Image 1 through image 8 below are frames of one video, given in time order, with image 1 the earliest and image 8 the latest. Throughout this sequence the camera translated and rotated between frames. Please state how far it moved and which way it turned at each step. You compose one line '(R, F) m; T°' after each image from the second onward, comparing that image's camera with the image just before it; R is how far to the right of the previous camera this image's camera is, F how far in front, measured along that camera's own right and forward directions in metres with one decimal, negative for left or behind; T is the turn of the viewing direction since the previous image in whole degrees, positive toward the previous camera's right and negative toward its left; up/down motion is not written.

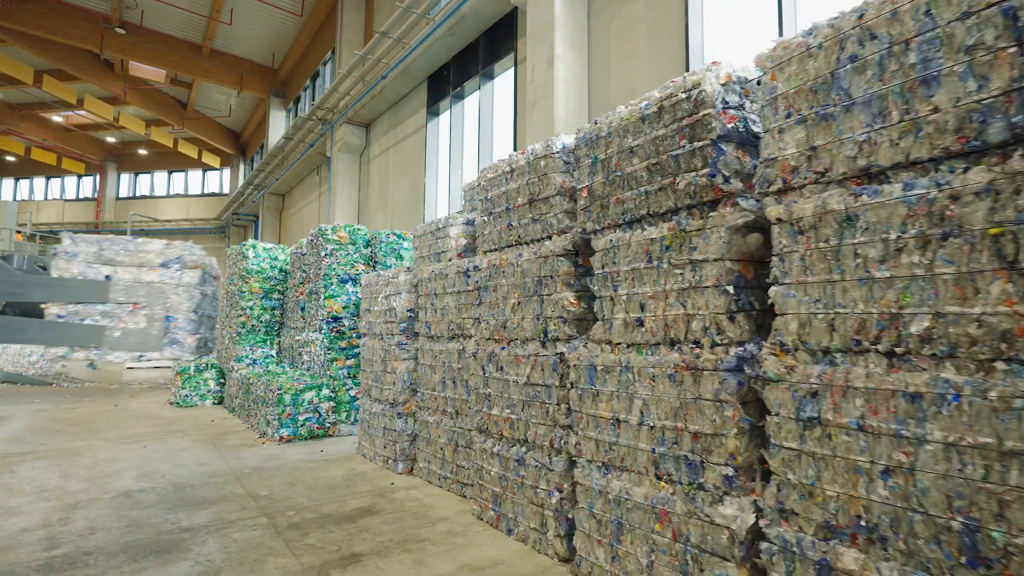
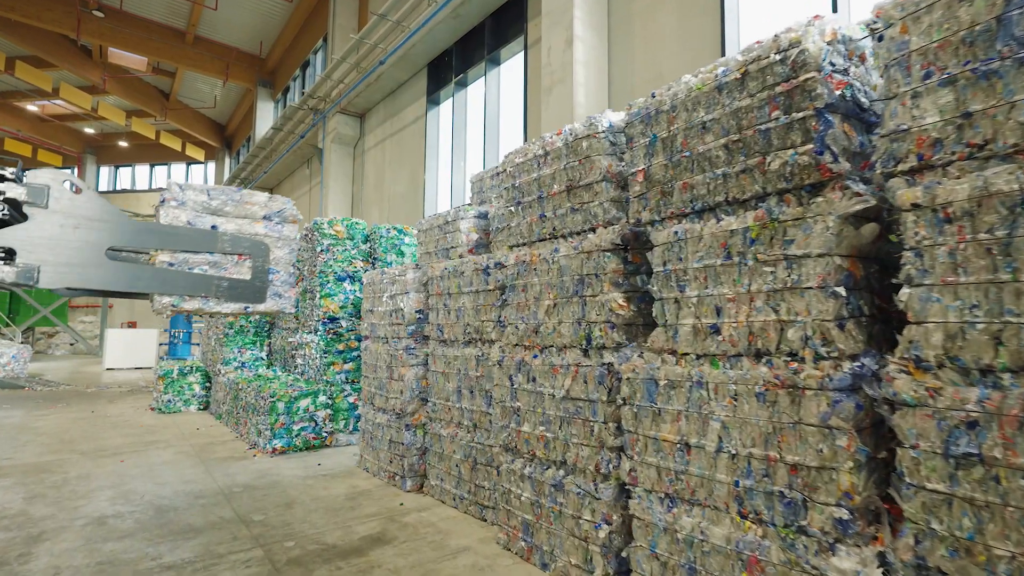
(-0.3, +0.5) m; +1°
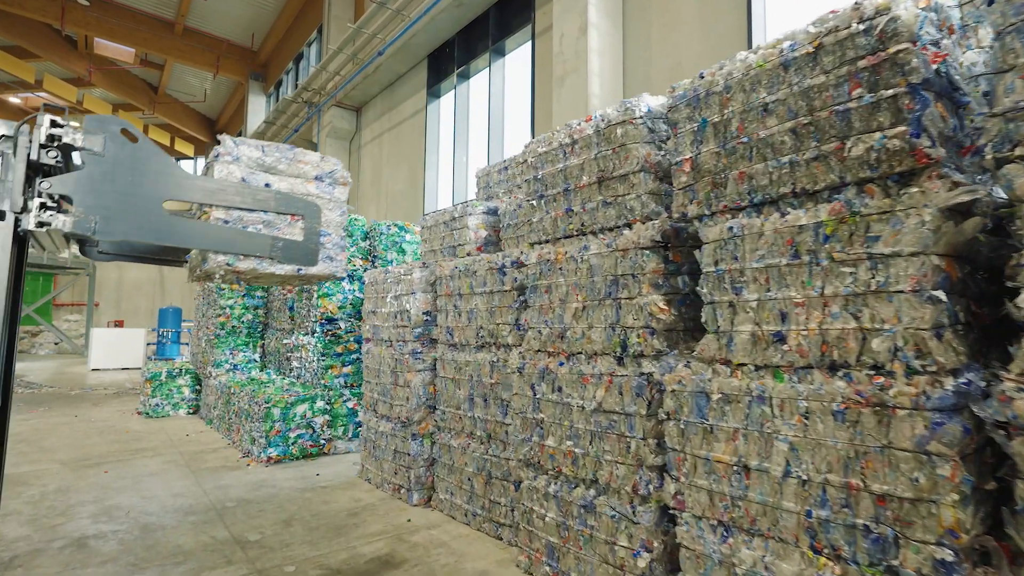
(-0.2, +0.3) m; +1°
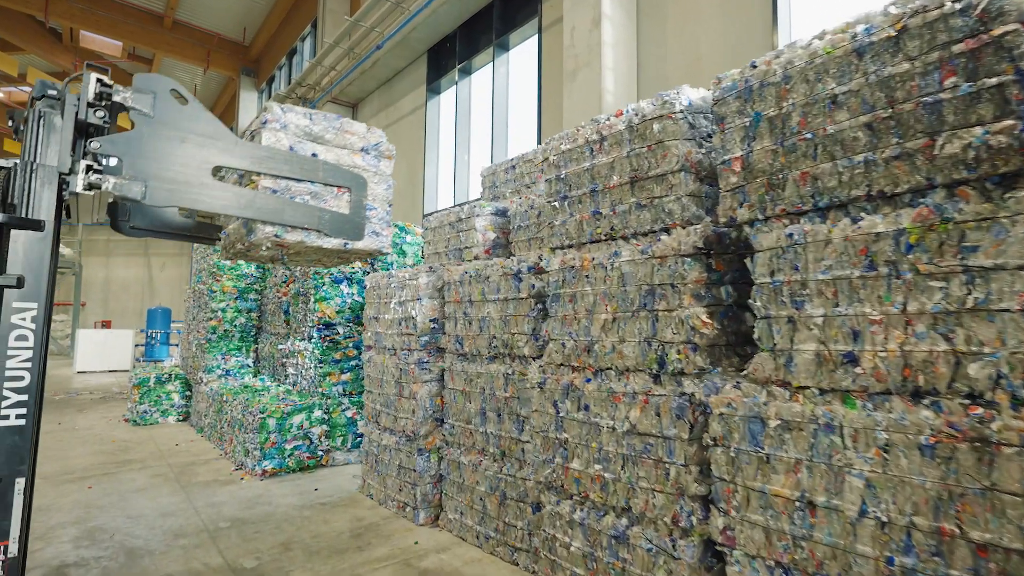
(-0.2, +0.3) m; +1°
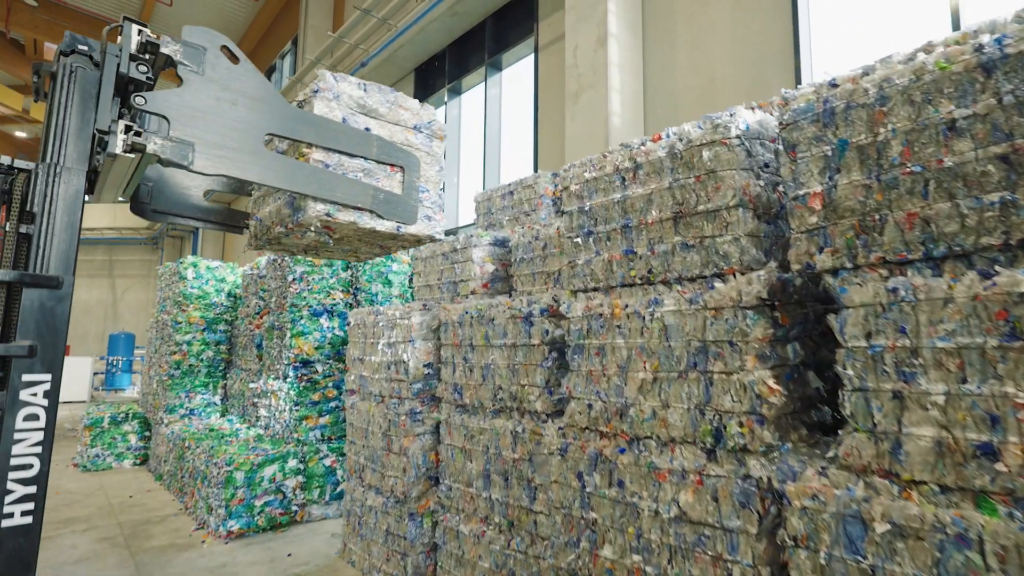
(-0.2, +0.5) m; +2°
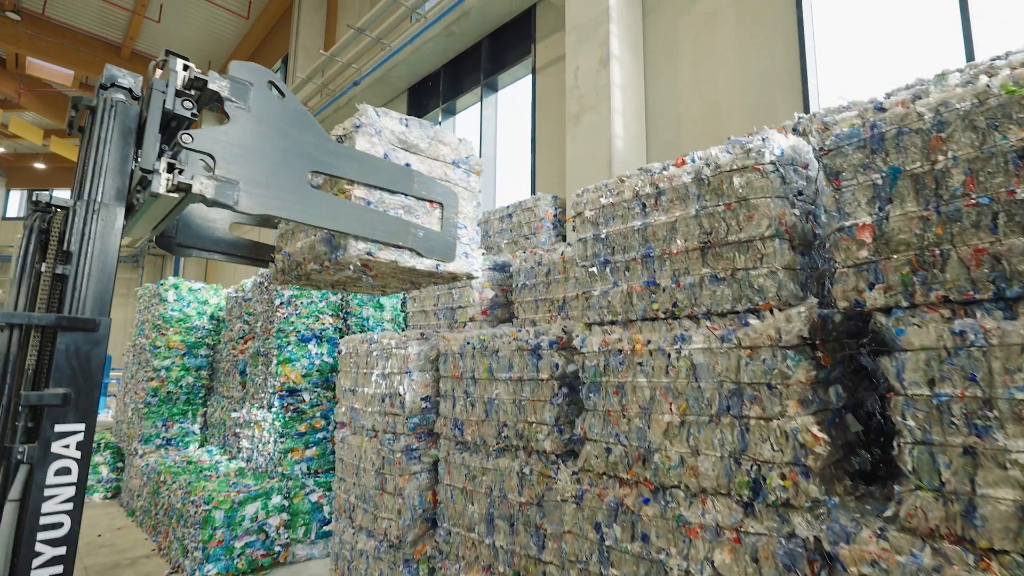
(-0.1, +0.2) m; +2°
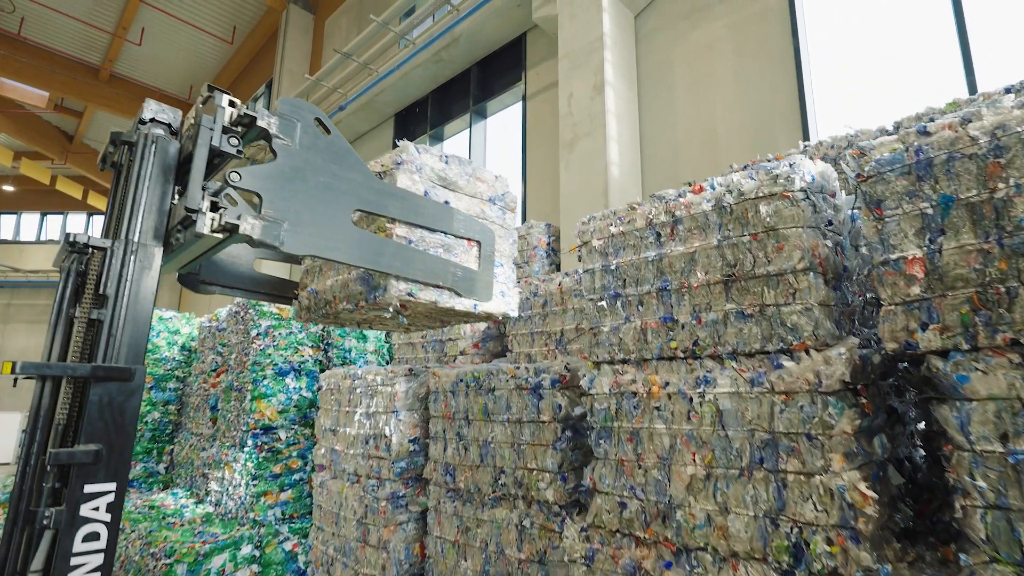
(-0.1, +0.2) m; +2°
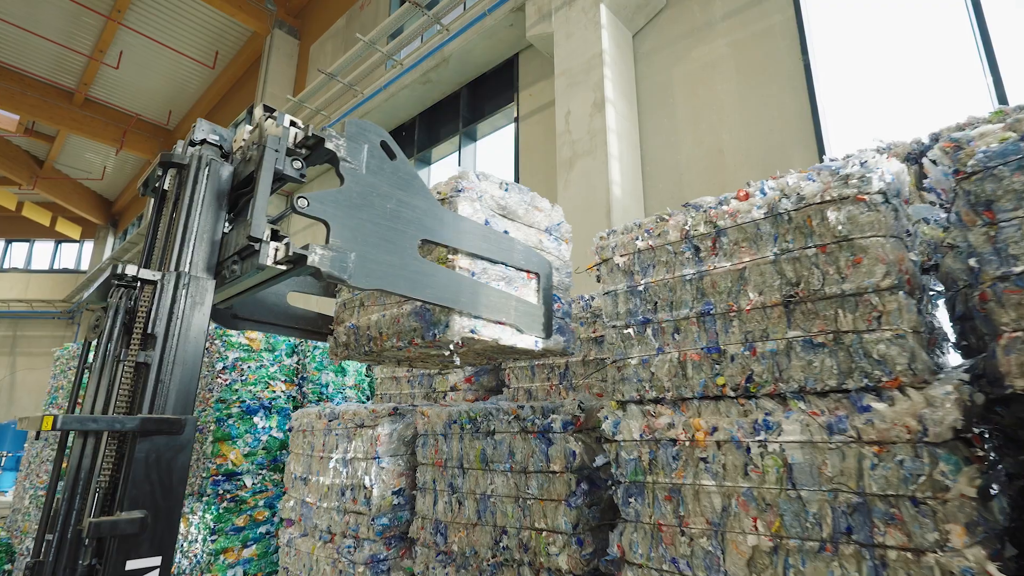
(-0.1, +0.4) m; +2°
